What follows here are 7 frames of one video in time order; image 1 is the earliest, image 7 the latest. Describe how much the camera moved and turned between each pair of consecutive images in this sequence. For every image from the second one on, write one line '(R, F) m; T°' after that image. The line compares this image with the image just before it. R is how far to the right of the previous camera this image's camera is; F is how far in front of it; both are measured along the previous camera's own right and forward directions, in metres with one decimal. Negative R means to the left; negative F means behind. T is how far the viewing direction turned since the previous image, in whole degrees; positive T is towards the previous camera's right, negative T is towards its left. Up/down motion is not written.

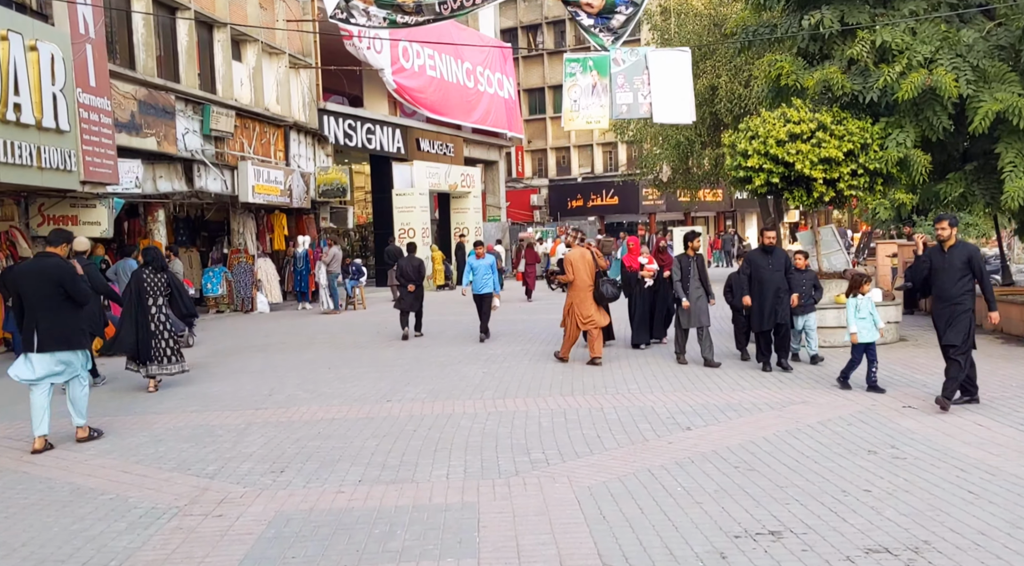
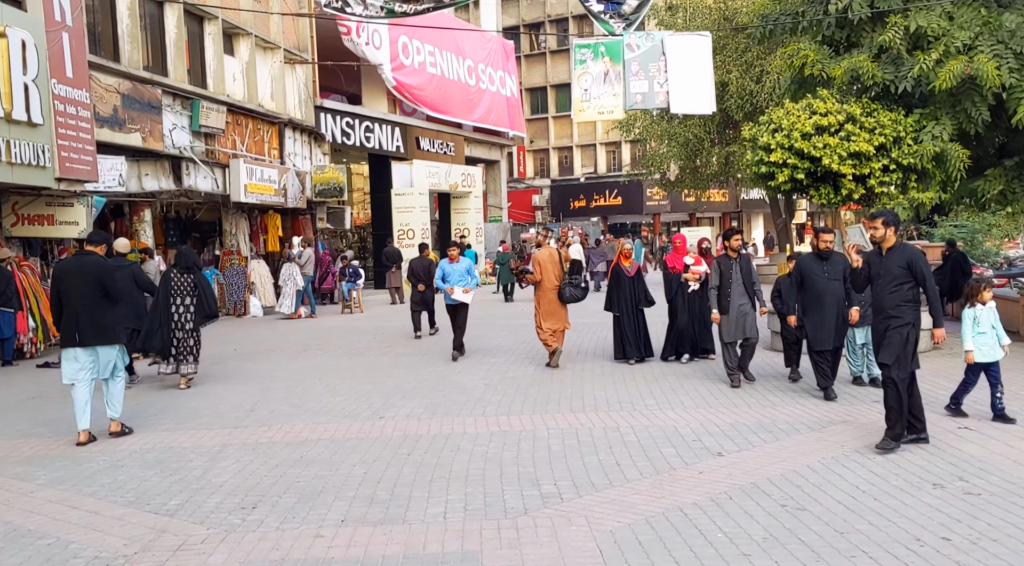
(0.0, +0.9) m; 0°
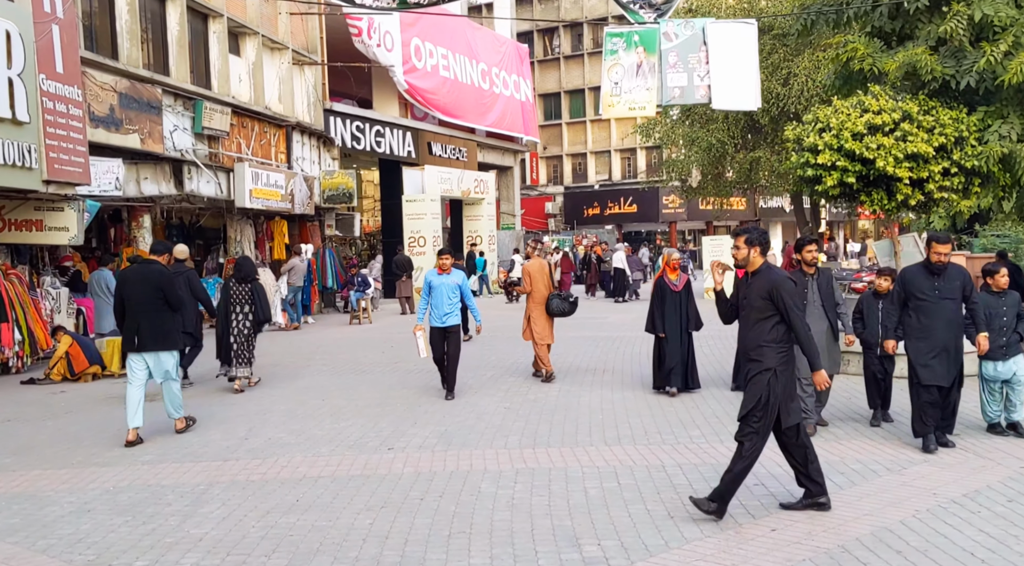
(-0.1, +1.0) m; -1°
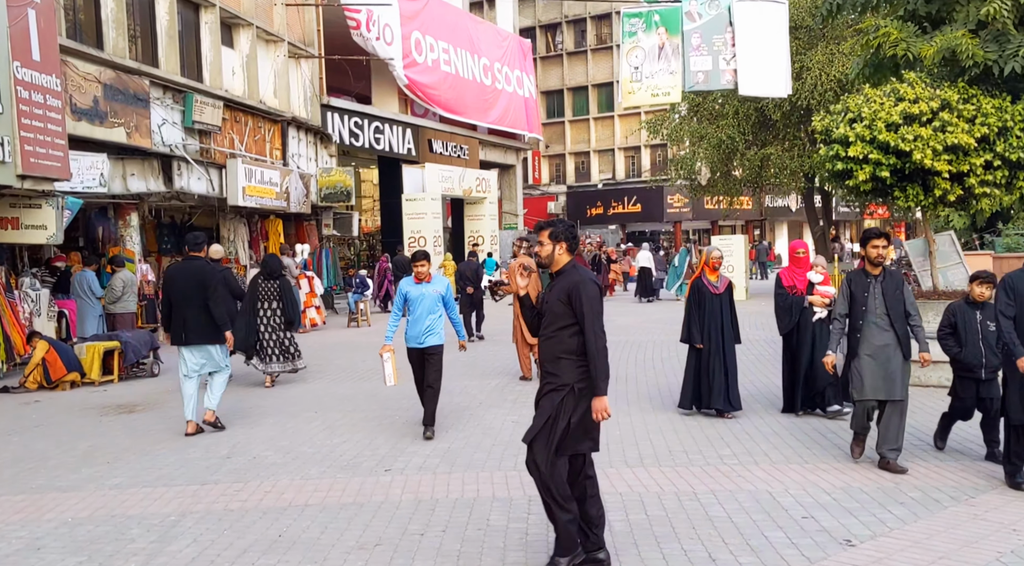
(-0.1, +0.8) m; 0°
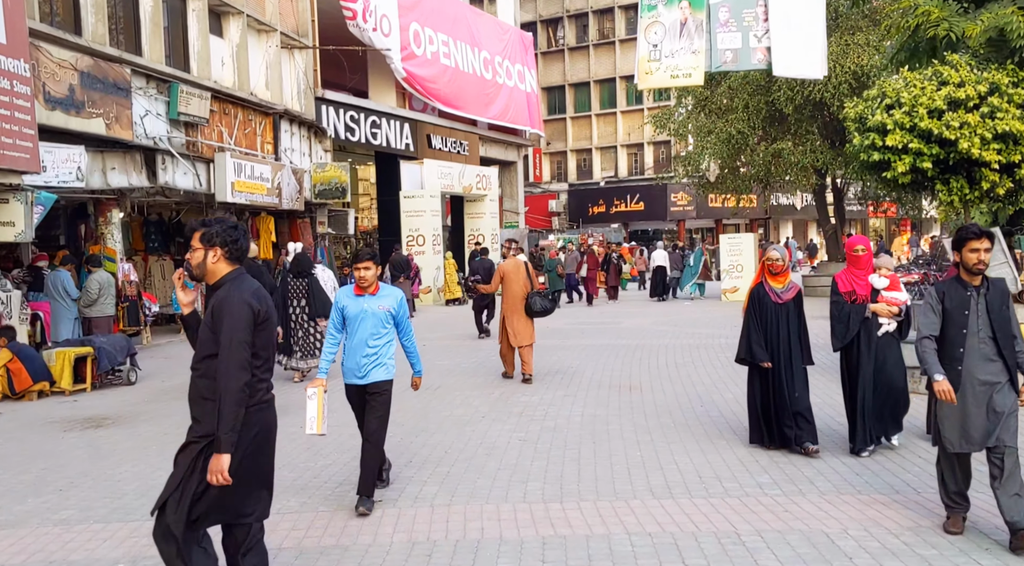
(-0.1, +0.9) m; 0°
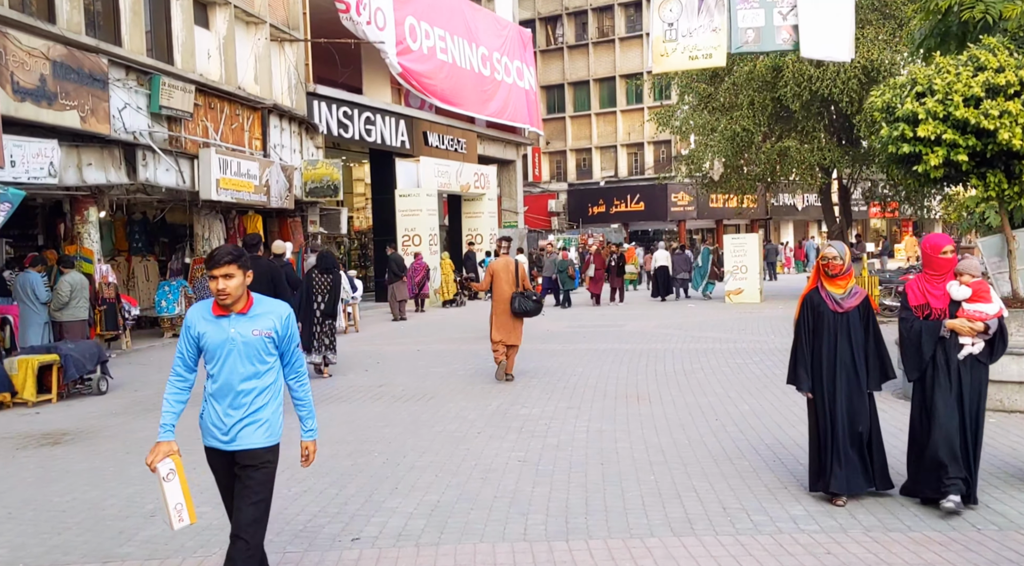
(0.0, +0.7) m; 0°
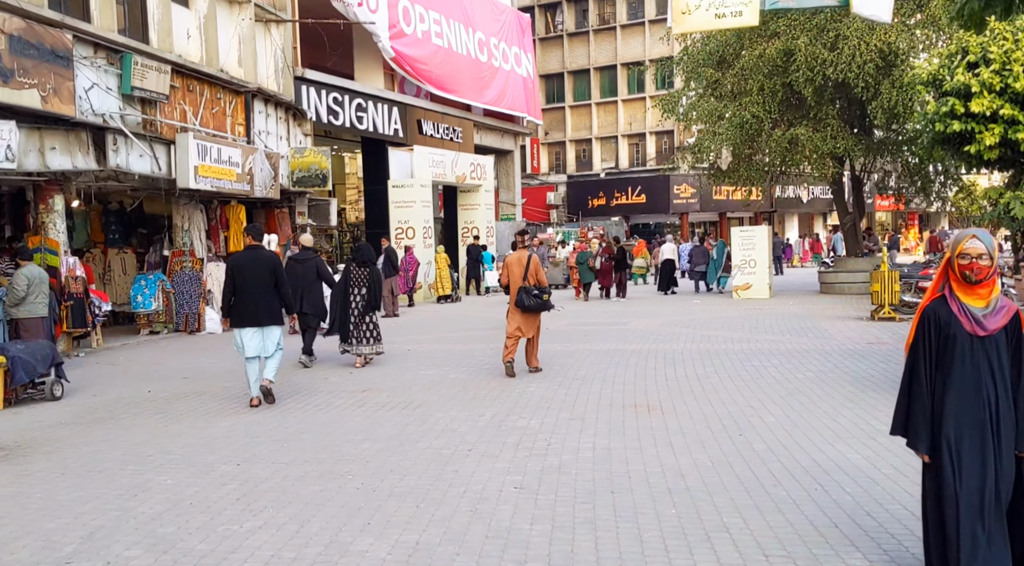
(0.0, +1.0) m; 0°
